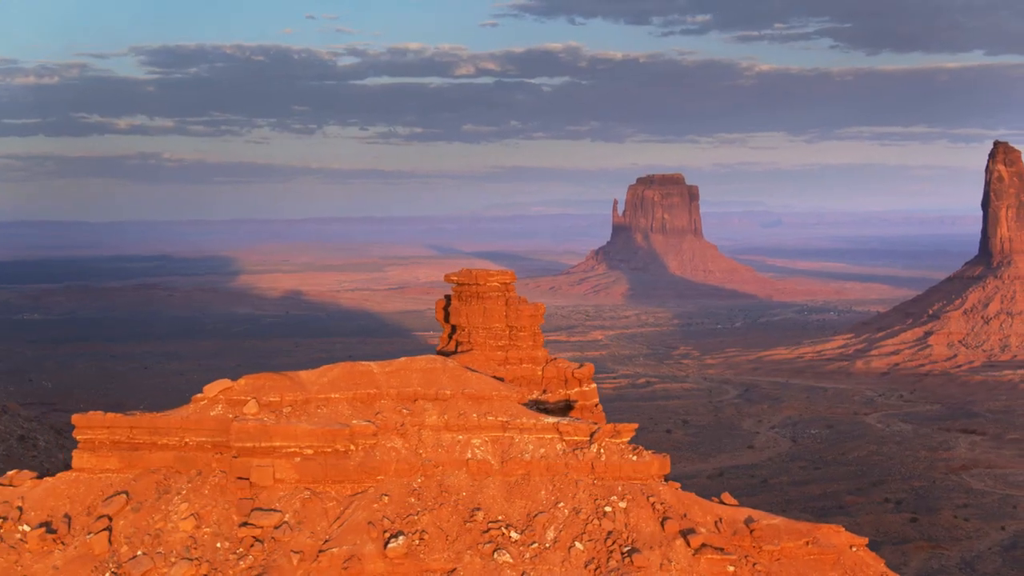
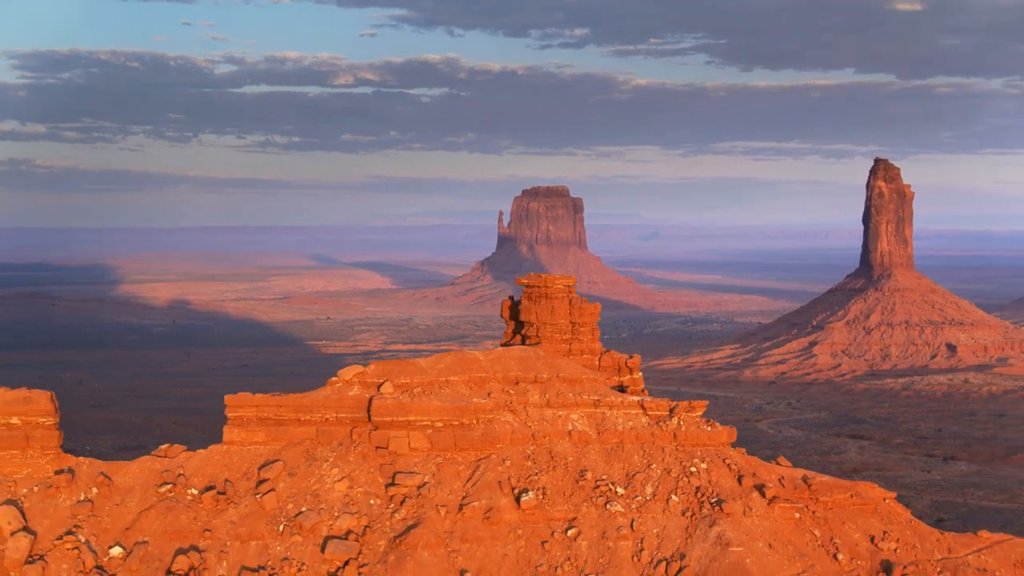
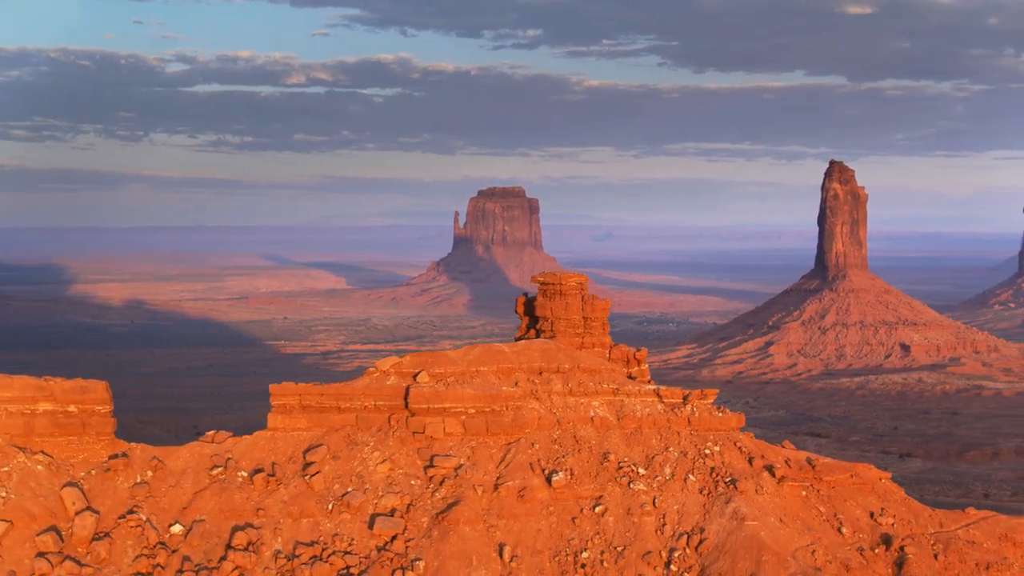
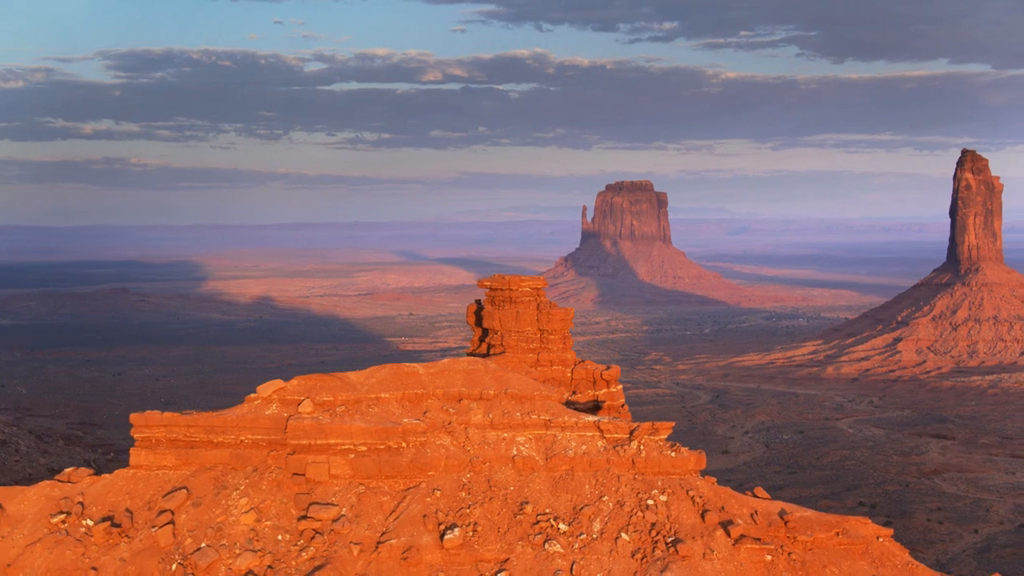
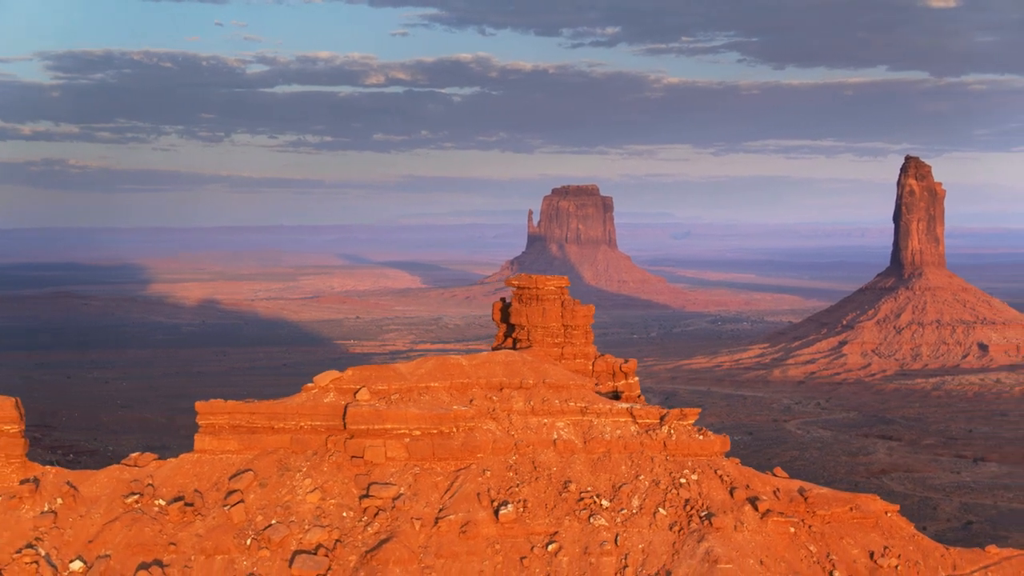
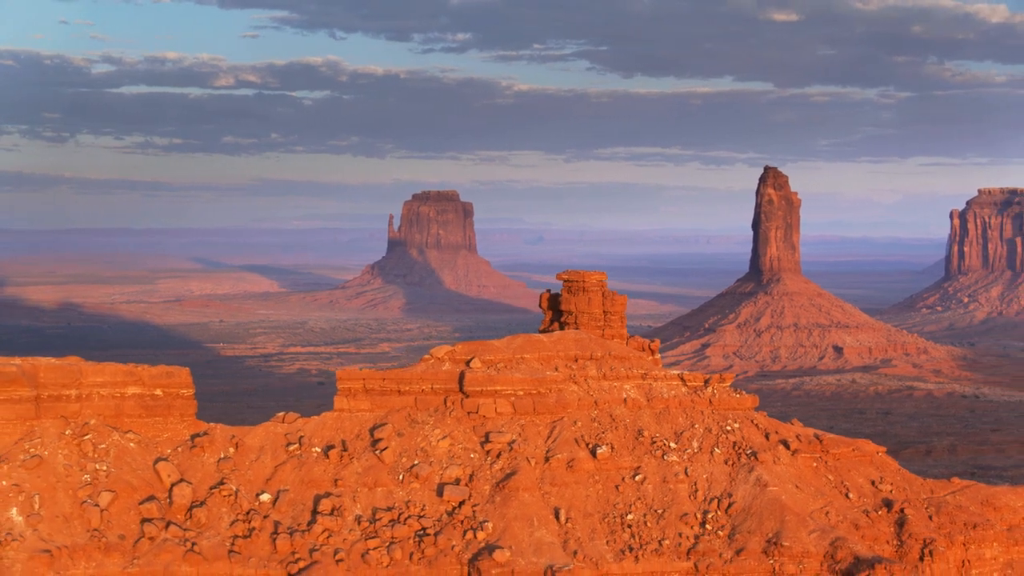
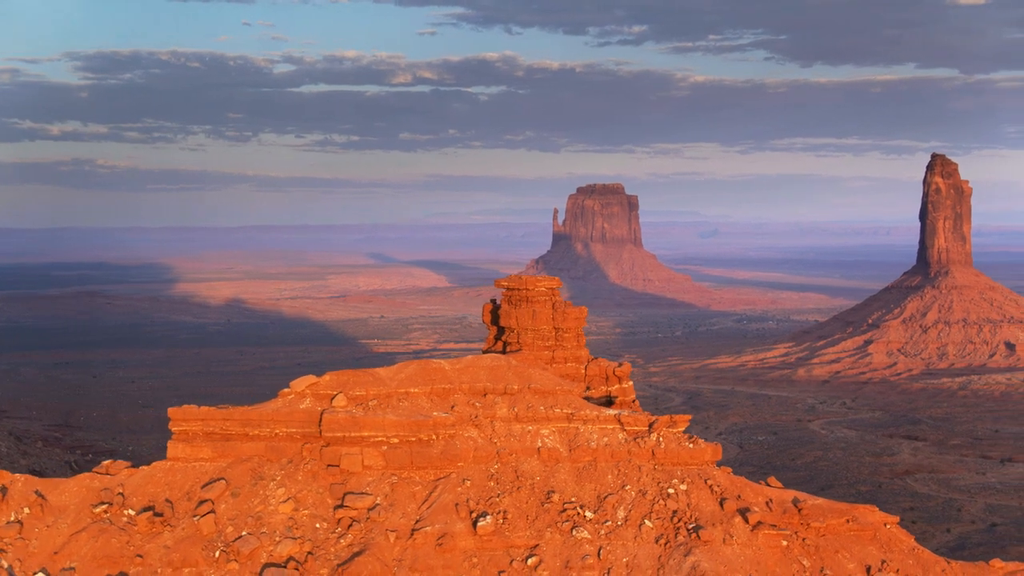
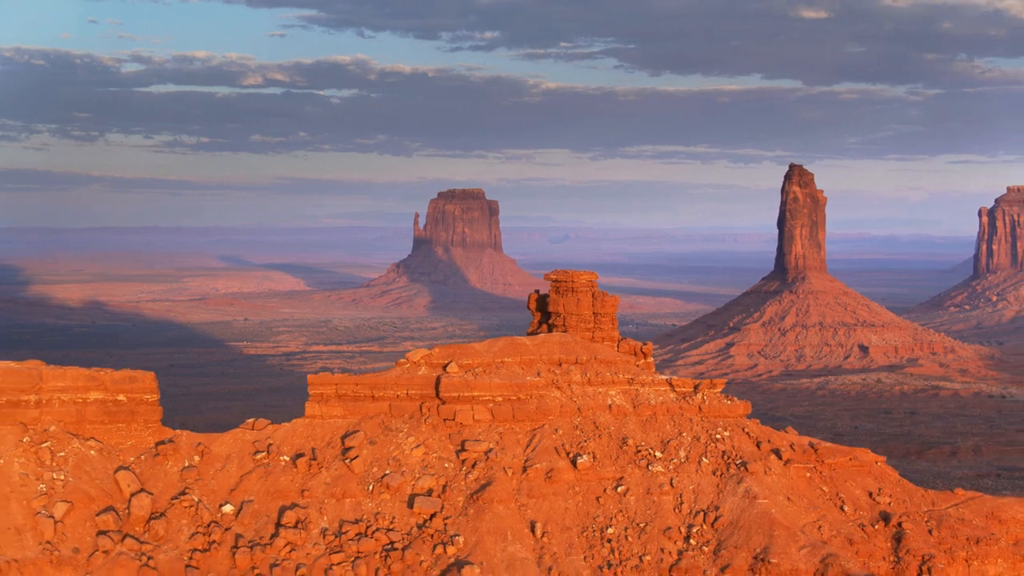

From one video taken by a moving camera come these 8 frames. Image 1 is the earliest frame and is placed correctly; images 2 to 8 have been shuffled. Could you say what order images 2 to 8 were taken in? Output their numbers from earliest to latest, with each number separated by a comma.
4, 7, 5, 2, 3, 8, 6
